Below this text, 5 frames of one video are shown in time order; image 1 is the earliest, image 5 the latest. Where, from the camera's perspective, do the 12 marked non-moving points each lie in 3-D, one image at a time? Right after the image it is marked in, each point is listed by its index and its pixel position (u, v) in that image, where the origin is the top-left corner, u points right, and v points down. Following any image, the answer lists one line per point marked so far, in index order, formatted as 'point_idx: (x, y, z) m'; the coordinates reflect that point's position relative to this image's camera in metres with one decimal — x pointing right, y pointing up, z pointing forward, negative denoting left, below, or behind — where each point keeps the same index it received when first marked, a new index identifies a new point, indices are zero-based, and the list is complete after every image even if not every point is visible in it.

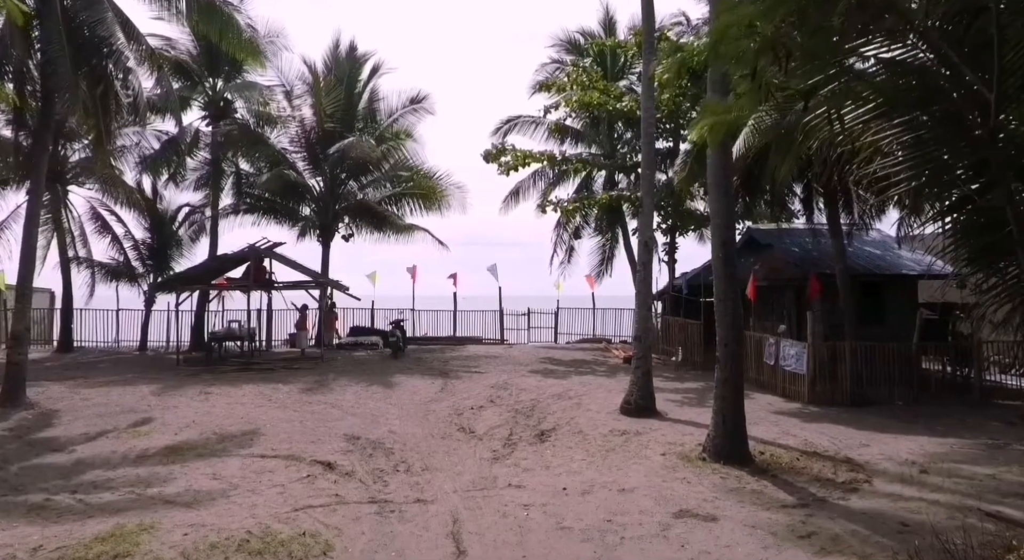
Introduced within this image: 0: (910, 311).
0: (+9.8, -0.7, +15.4) m
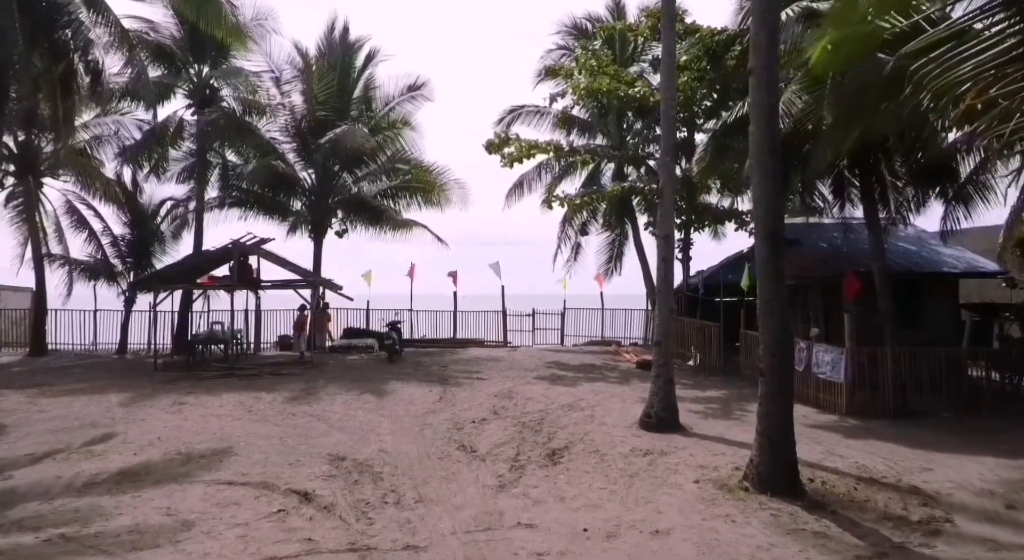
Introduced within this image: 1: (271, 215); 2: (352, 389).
0: (+9.9, -0.7, +14.2) m
1: (-7.7, +2.1, +20.0) m
2: (-3.4, -2.3, +13.4) m
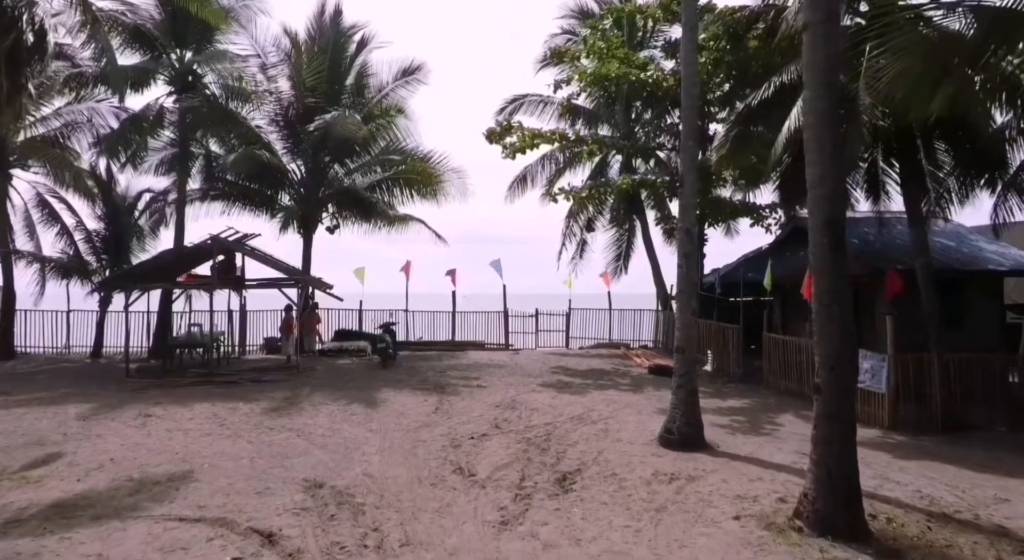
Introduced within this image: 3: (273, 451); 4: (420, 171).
0: (+9.9, -0.7, +12.9) m
1: (-7.6, +2.1, +18.8) m
2: (-3.4, -2.3, +12.2) m
3: (-3.4, -2.4, +8.8) m
4: (-2.7, +3.2, +18.4) m
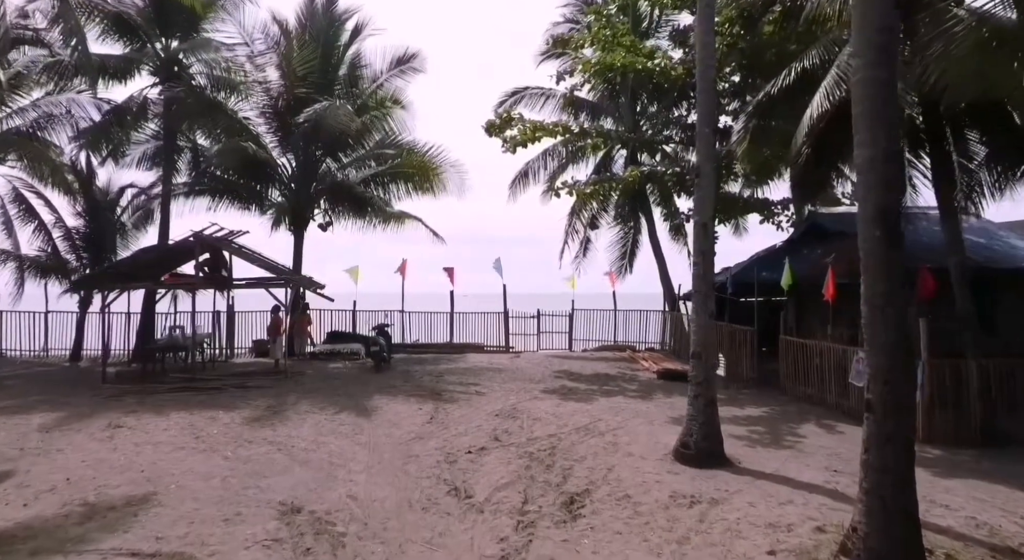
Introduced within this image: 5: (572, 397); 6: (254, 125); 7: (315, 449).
0: (+10.0, -0.7, +12.1) m
1: (-7.6, +2.1, +18.0) m
2: (-3.3, -2.3, +11.4) m
3: (-3.3, -2.4, +8.0) m
4: (-2.7, +3.2, +17.6) m
5: (+1.2, -2.3, +12.4) m
6: (-7.1, +4.3, +17.3) m
7: (-2.8, -2.4, +8.9) m
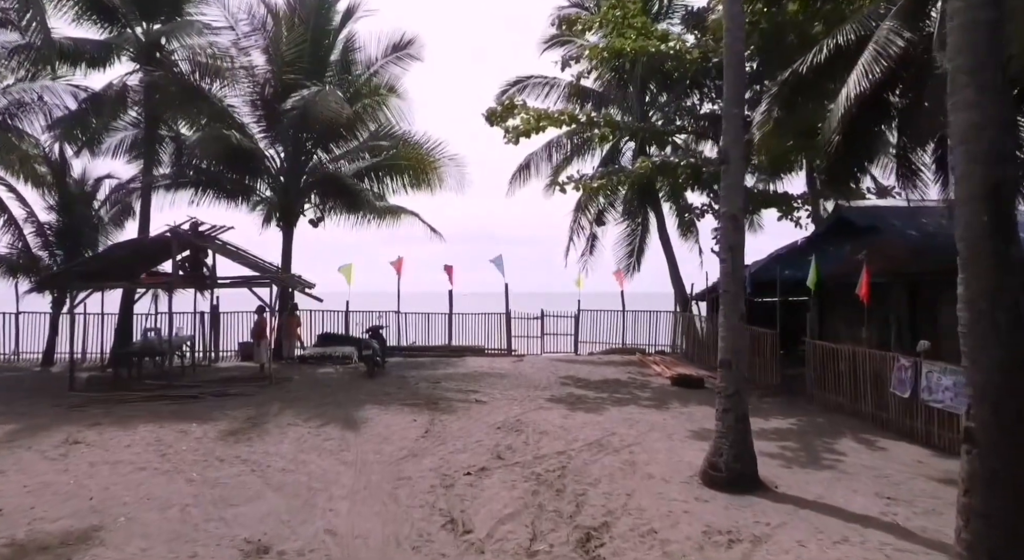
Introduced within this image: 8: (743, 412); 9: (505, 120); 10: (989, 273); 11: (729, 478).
0: (+10.0, -0.7, +11.1) m
1: (-7.6, +2.2, +16.9) m
2: (-3.3, -2.3, +10.3) m
3: (-3.3, -2.4, +6.9) m
4: (-2.6, +3.2, +16.5) m
5: (+1.2, -2.3, +11.4) m
6: (-7.1, +4.3, +16.3) m
7: (-2.7, -2.4, +7.8) m
8: (+2.7, -1.5, +7.3) m
9: (-0.2, +3.9, +15.0) m
10: (+3.0, 0.0, +3.9) m
11: (+2.5, -2.3, +7.2) m
